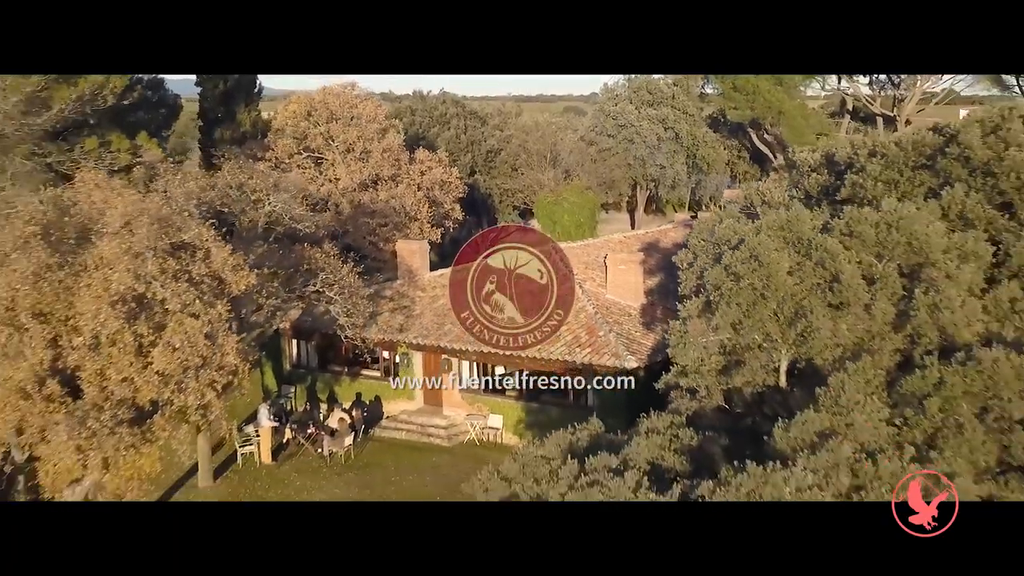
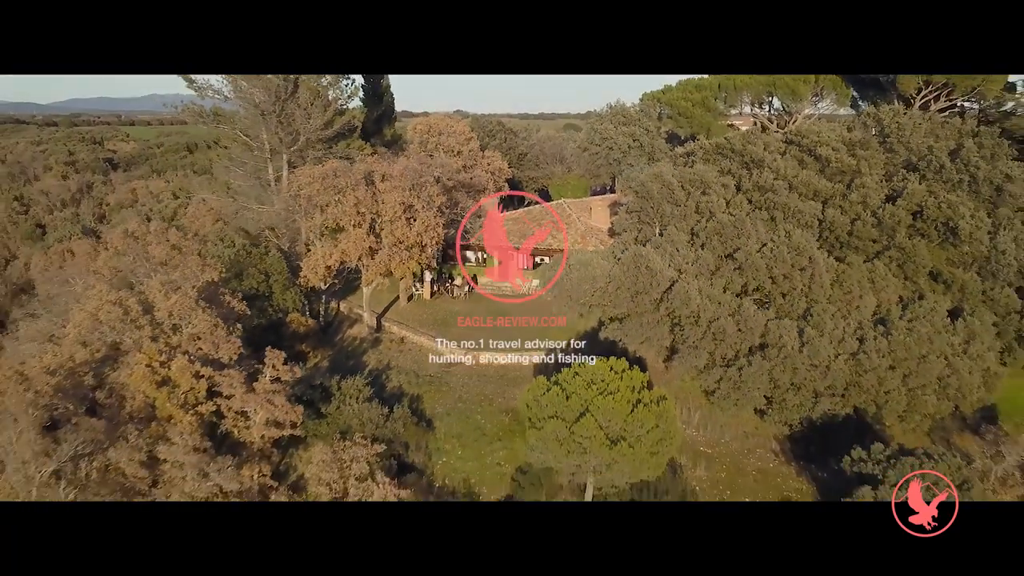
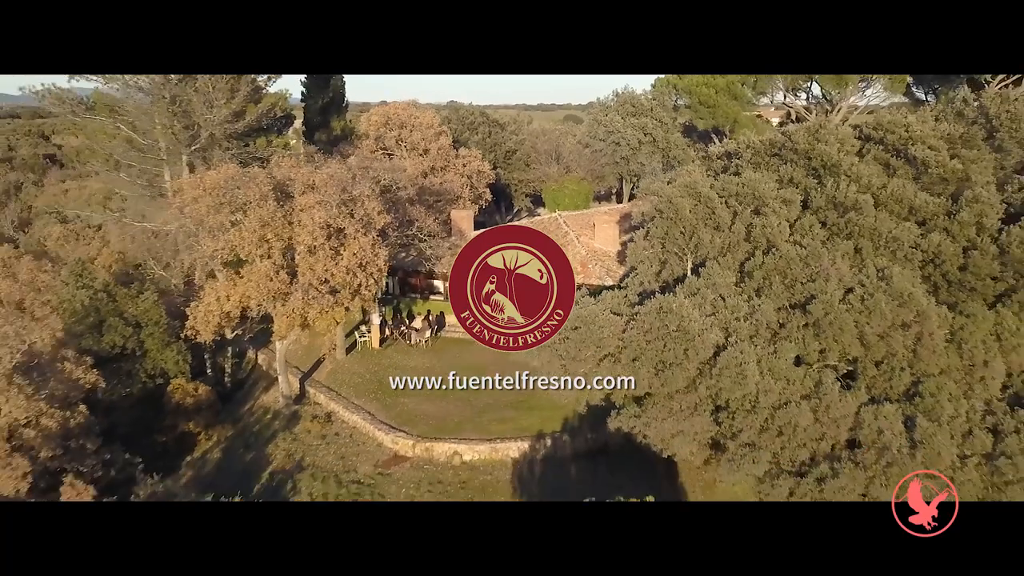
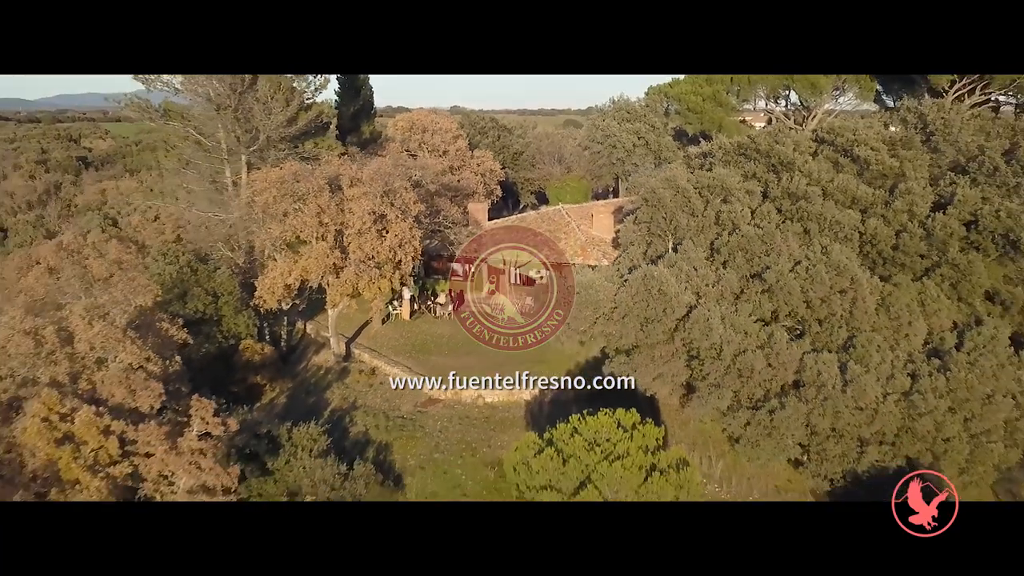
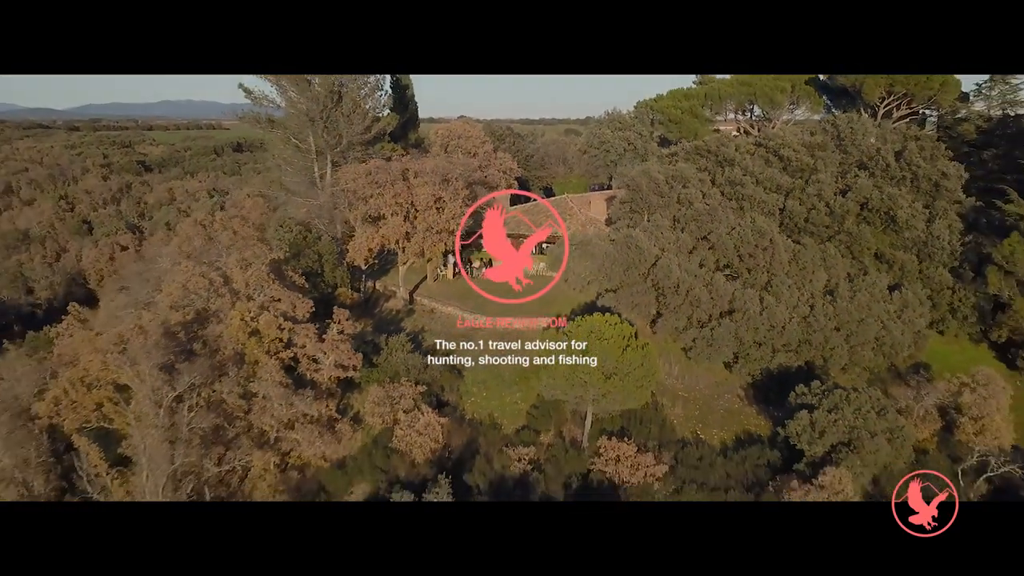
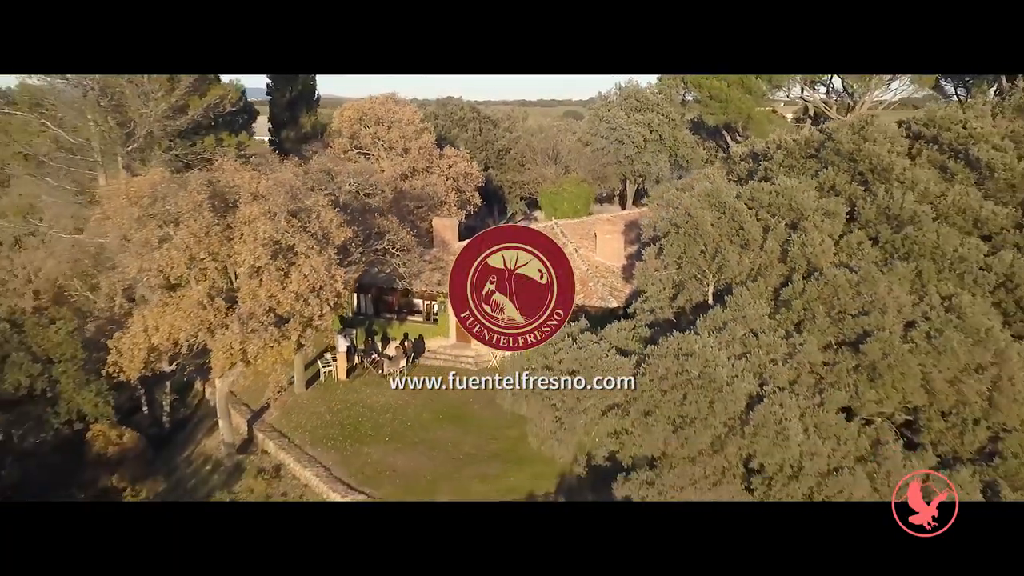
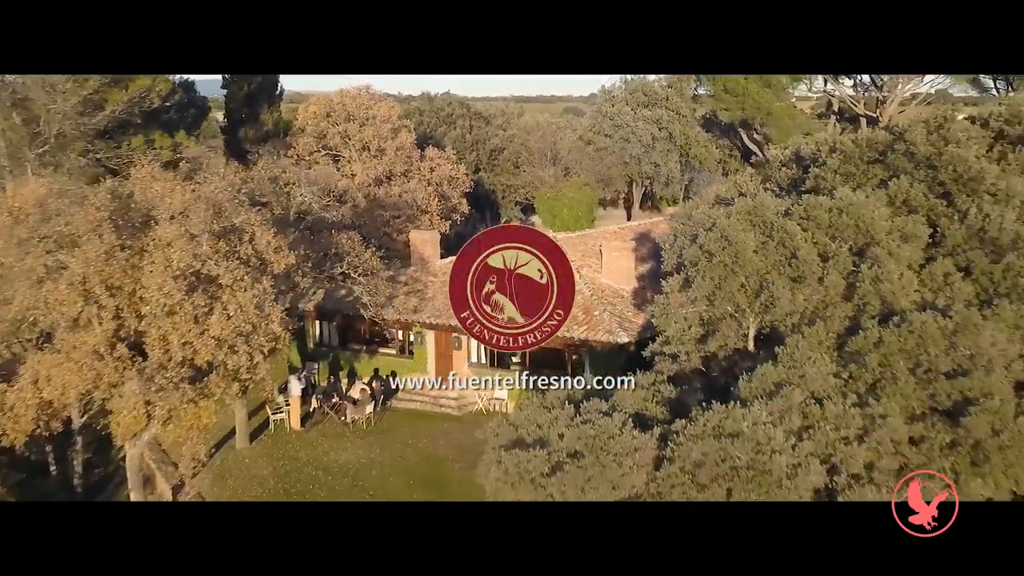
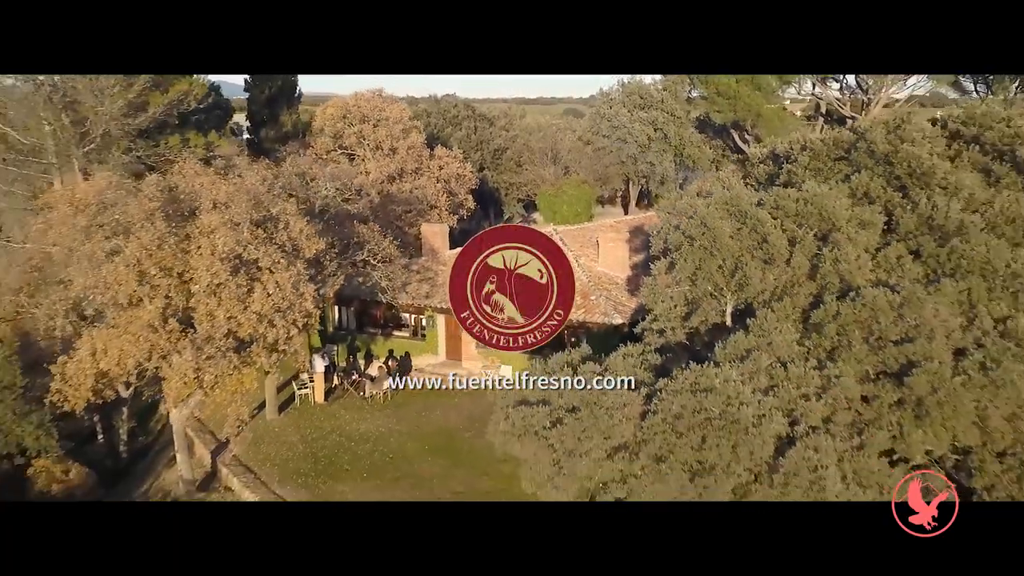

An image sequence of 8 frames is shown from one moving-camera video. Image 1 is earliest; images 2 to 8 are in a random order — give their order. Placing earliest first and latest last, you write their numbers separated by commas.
7, 8, 6, 3, 4, 2, 5
